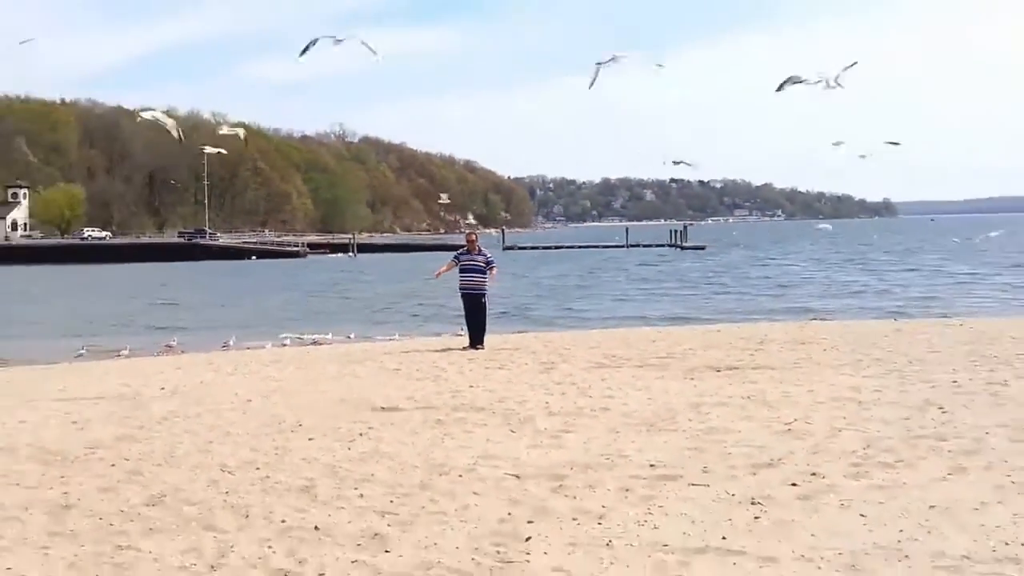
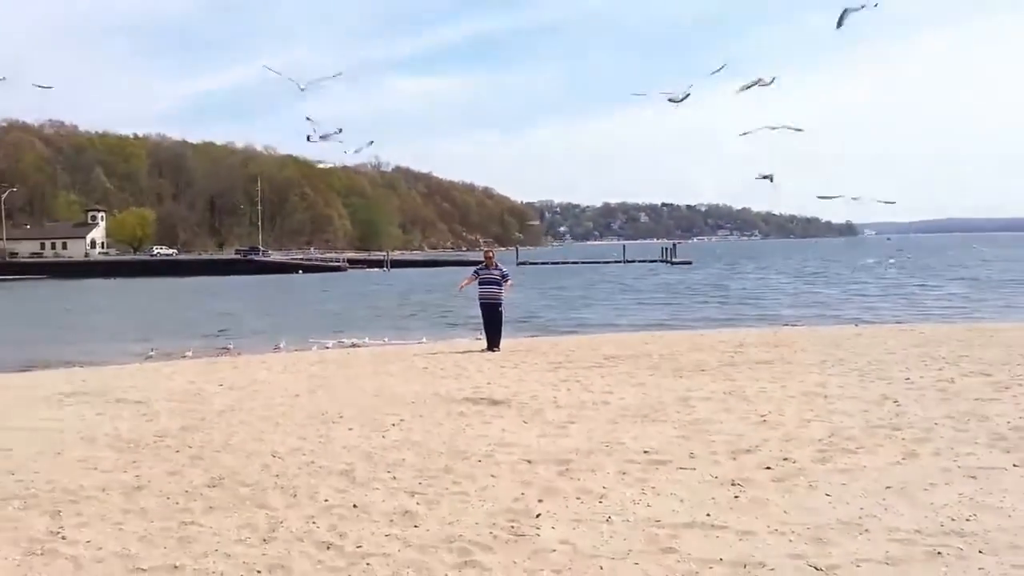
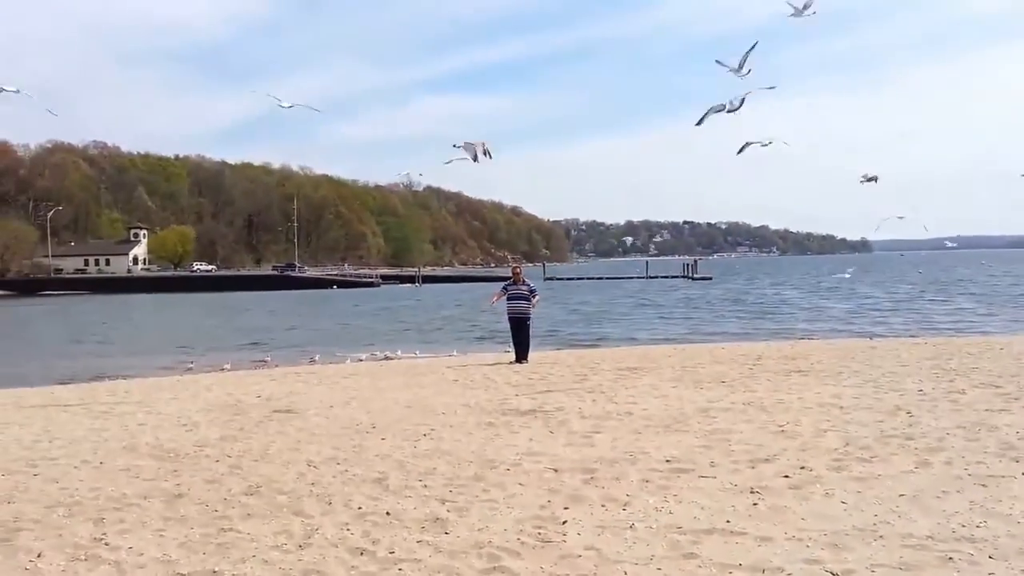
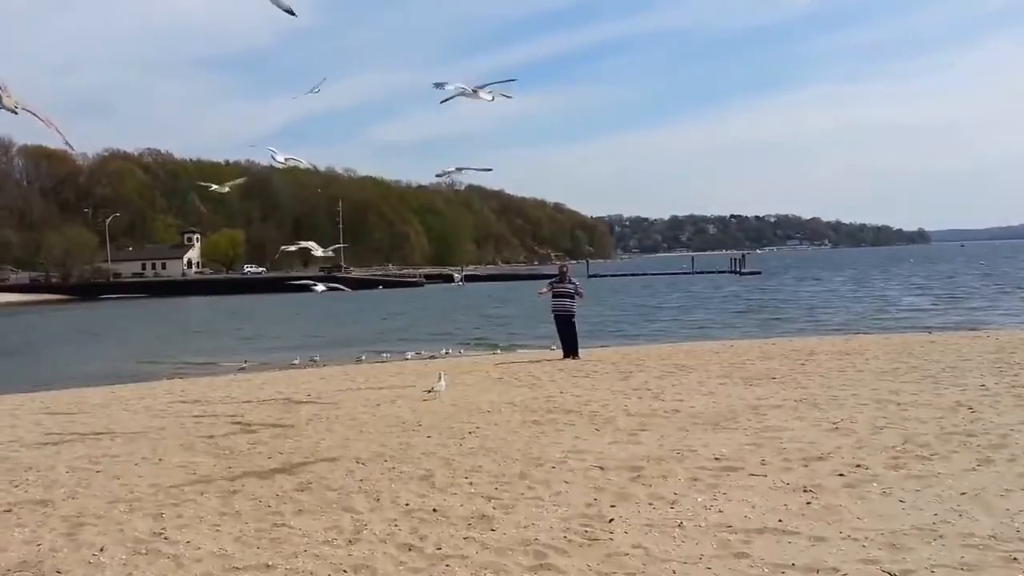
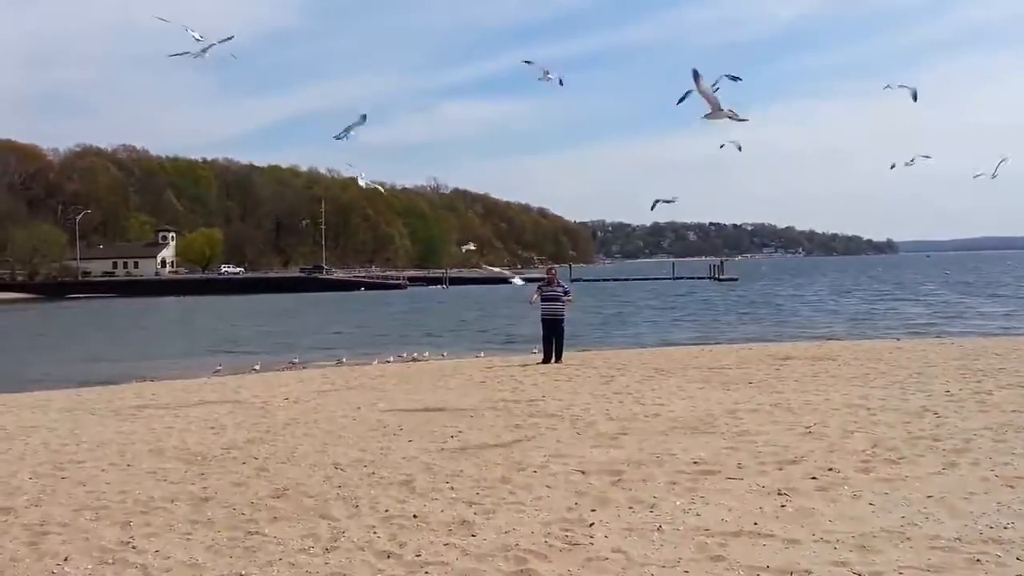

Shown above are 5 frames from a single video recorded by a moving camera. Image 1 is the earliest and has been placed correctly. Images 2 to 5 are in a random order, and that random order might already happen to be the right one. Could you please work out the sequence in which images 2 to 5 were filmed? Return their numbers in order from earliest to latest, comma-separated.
2, 3, 5, 4
